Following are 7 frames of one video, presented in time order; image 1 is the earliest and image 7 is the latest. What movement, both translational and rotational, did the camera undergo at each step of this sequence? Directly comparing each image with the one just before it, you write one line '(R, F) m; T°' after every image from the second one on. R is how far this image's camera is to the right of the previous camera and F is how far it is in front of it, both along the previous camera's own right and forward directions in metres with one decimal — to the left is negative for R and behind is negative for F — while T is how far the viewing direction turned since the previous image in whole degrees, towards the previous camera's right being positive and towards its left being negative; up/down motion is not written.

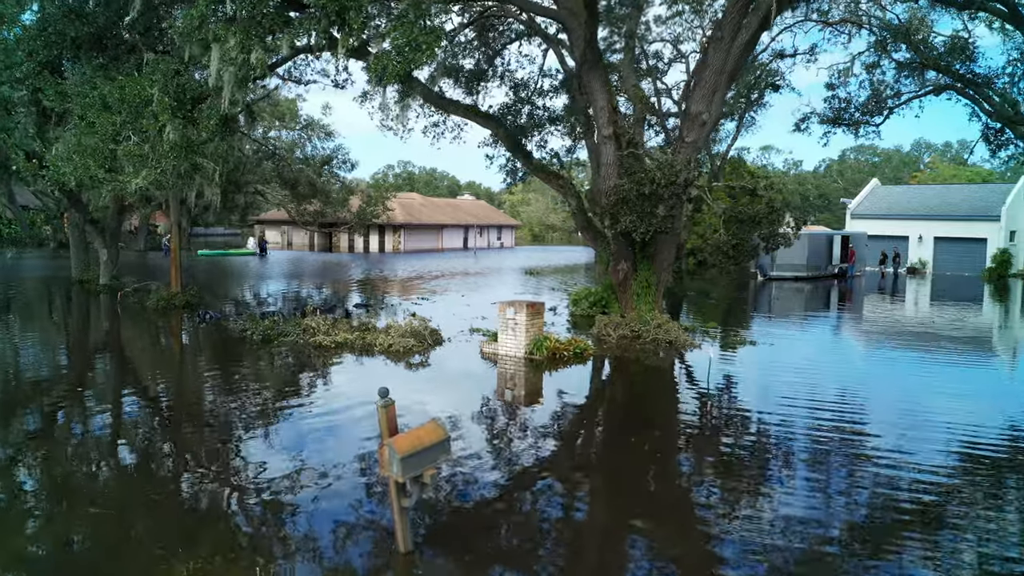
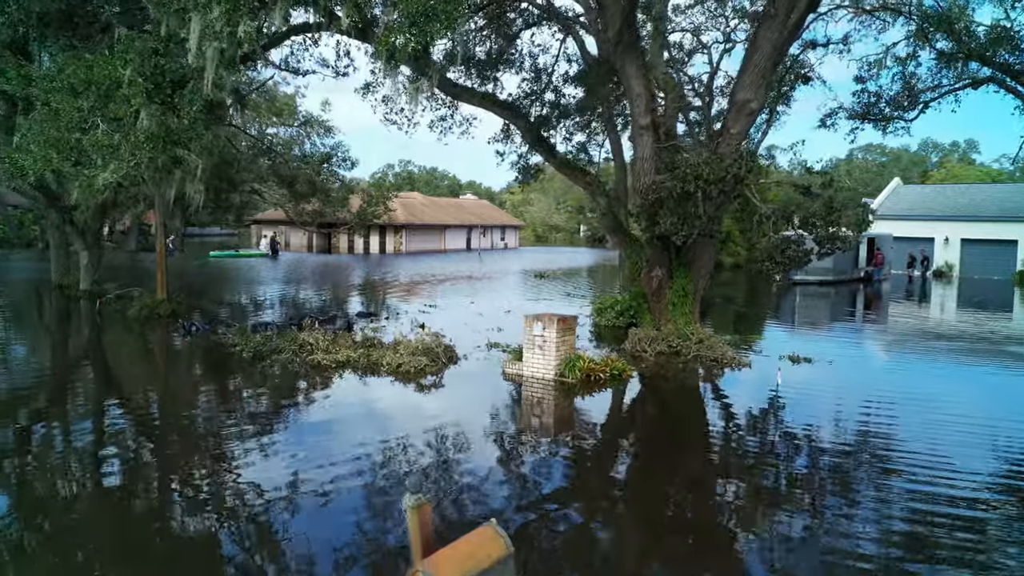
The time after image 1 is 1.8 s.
(-0.4, +1.3) m; 0°
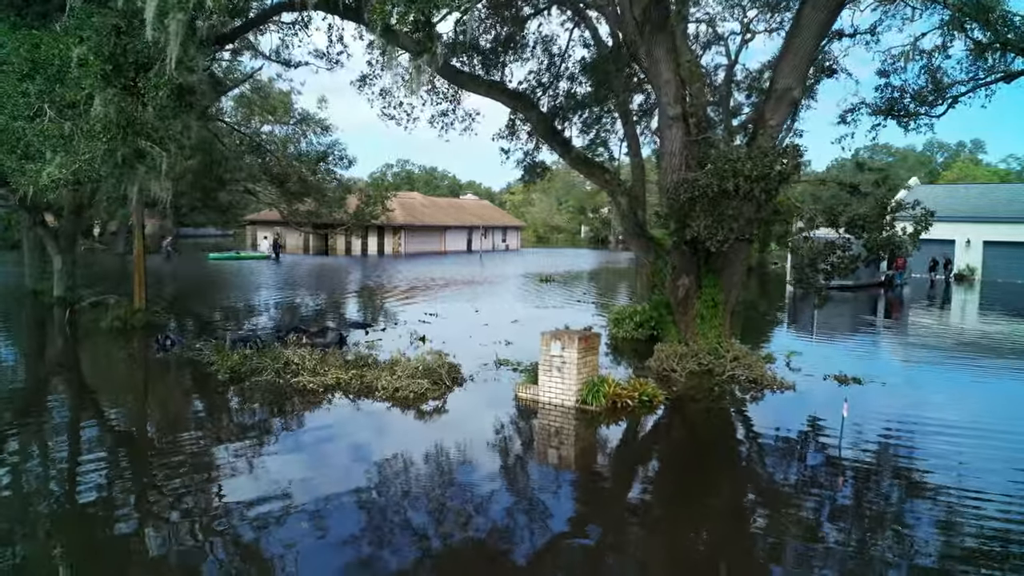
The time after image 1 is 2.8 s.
(-0.2, +1.2) m; 0°
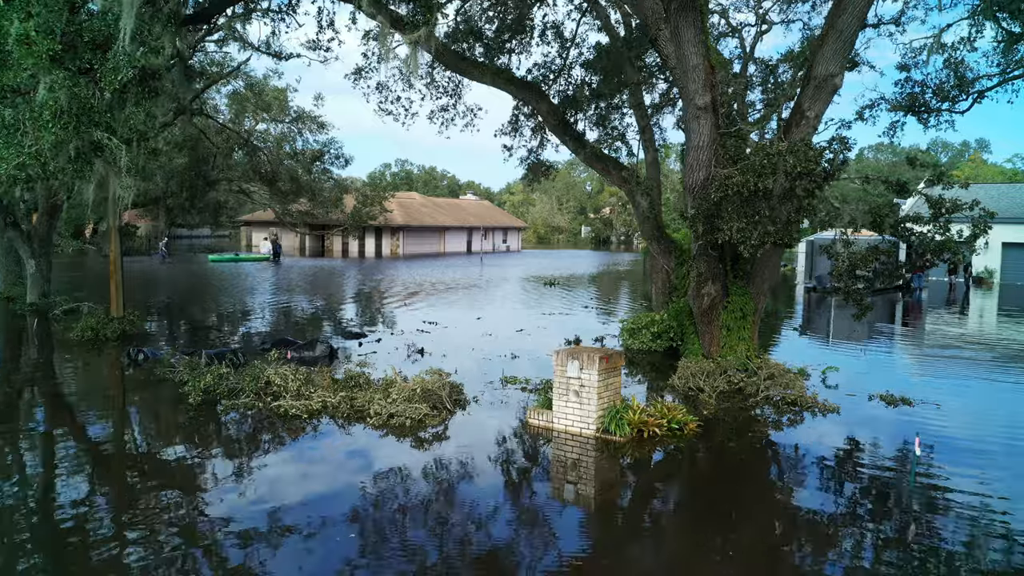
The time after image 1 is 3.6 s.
(-0.1, +1.0) m; 0°
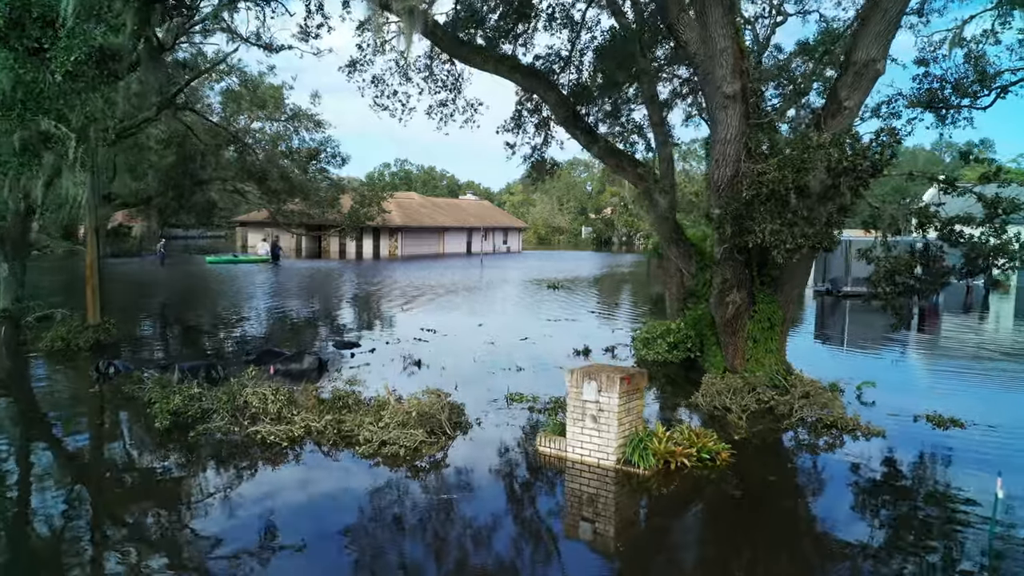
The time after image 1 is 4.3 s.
(-0.1, +0.8) m; 0°
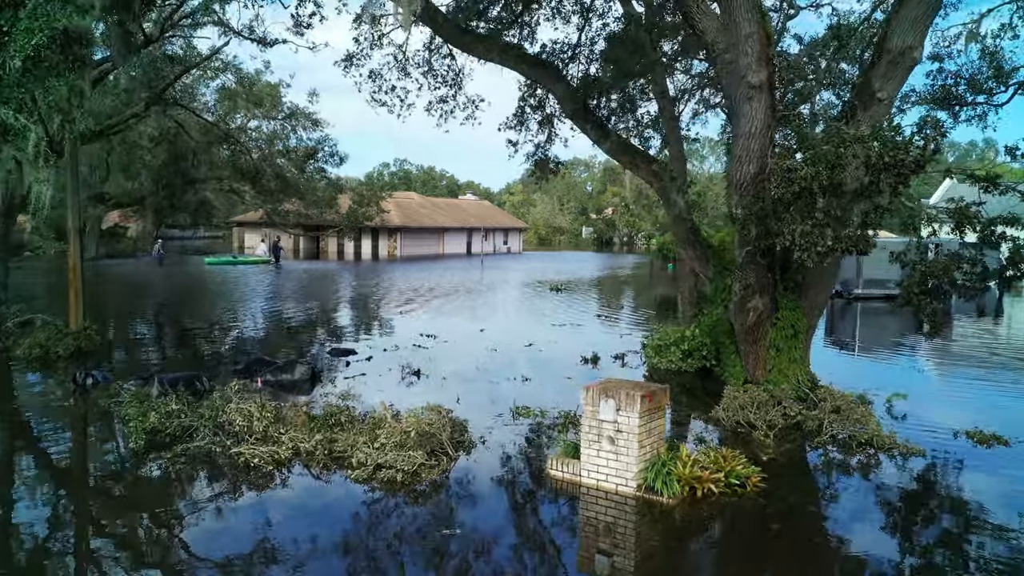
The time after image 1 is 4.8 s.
(-0.1, +0.6) m; 0°
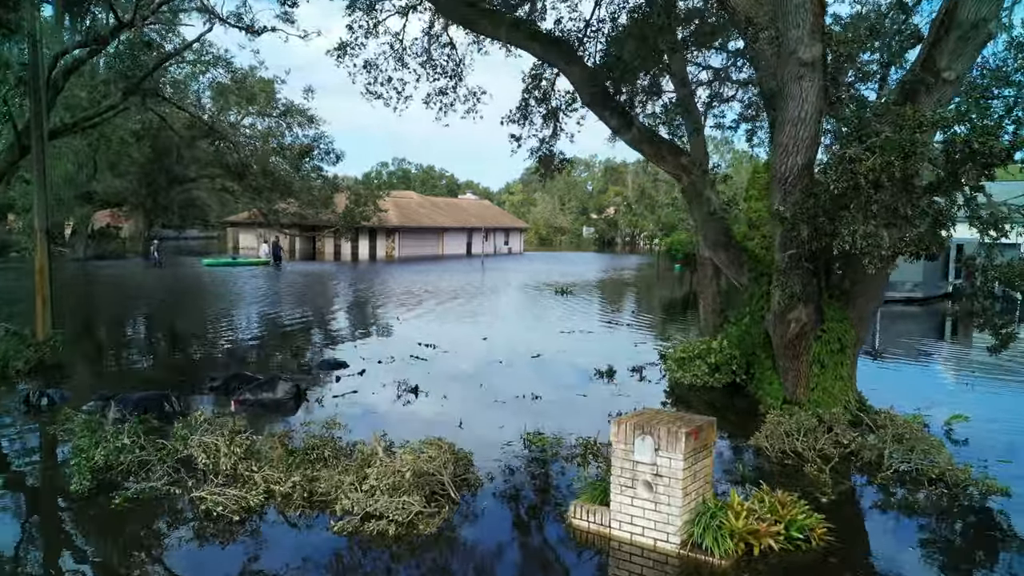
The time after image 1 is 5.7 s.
(-0.1, +0.9) m; 0°
